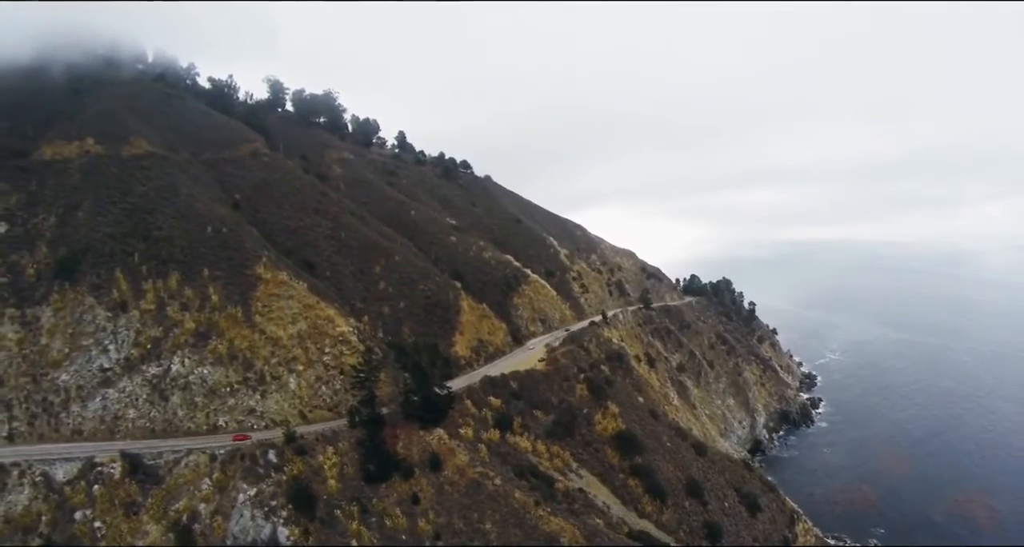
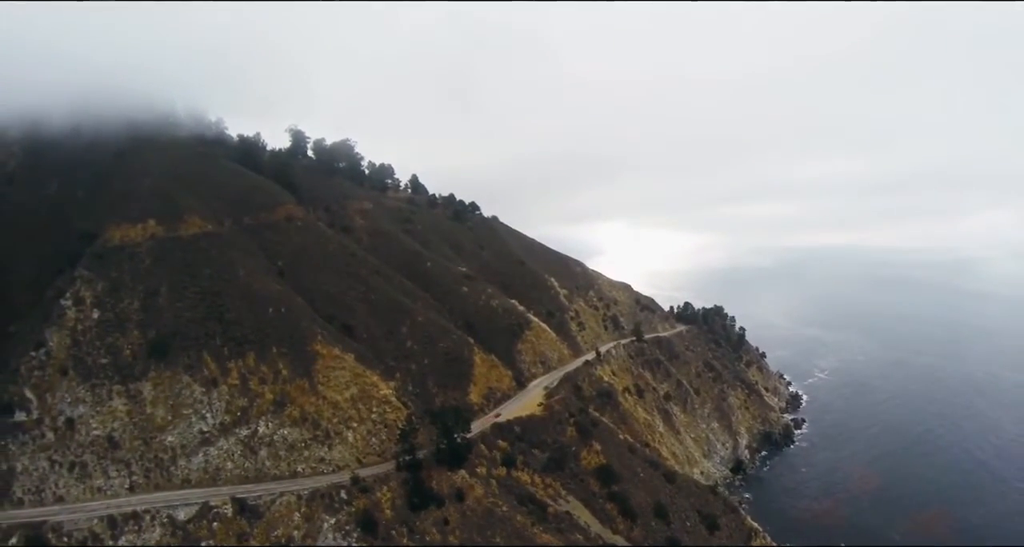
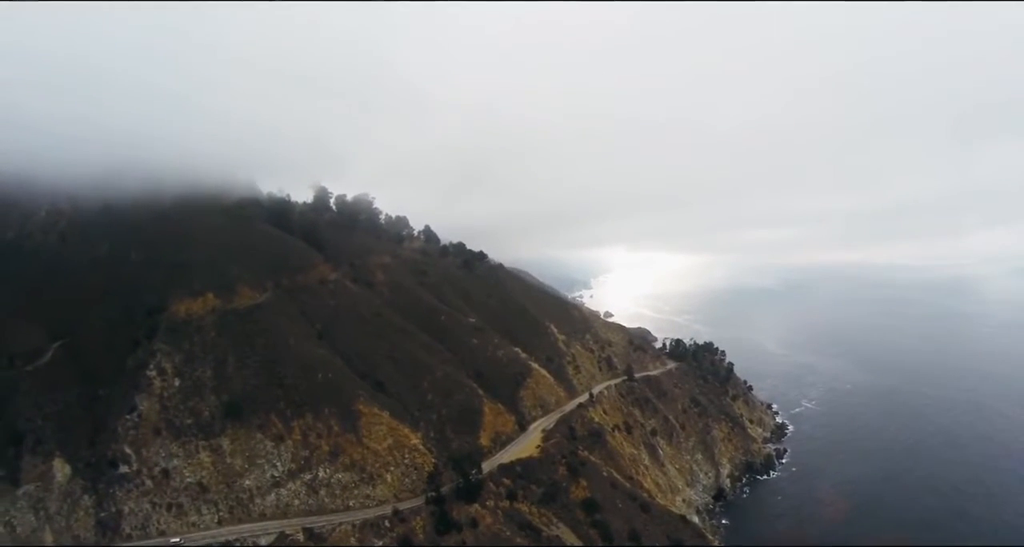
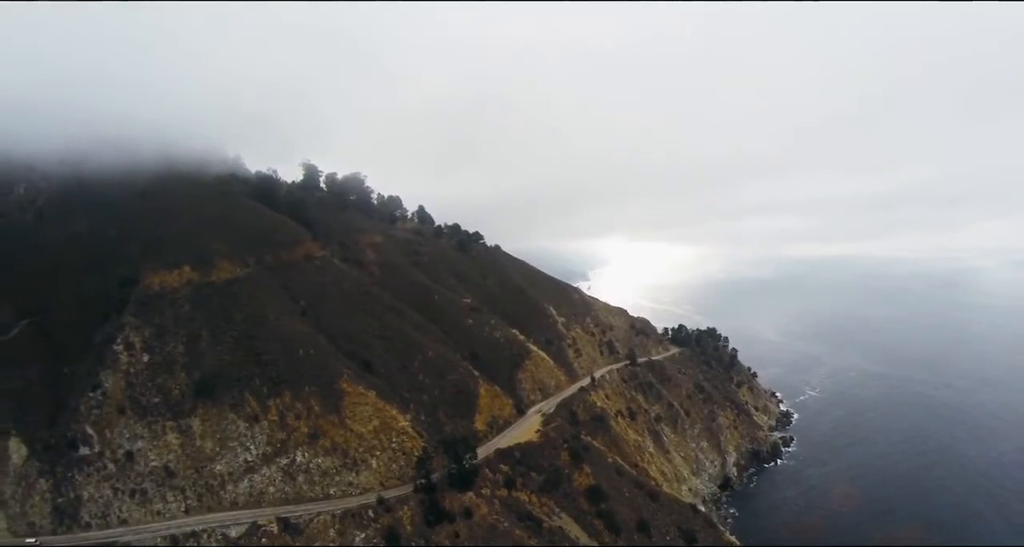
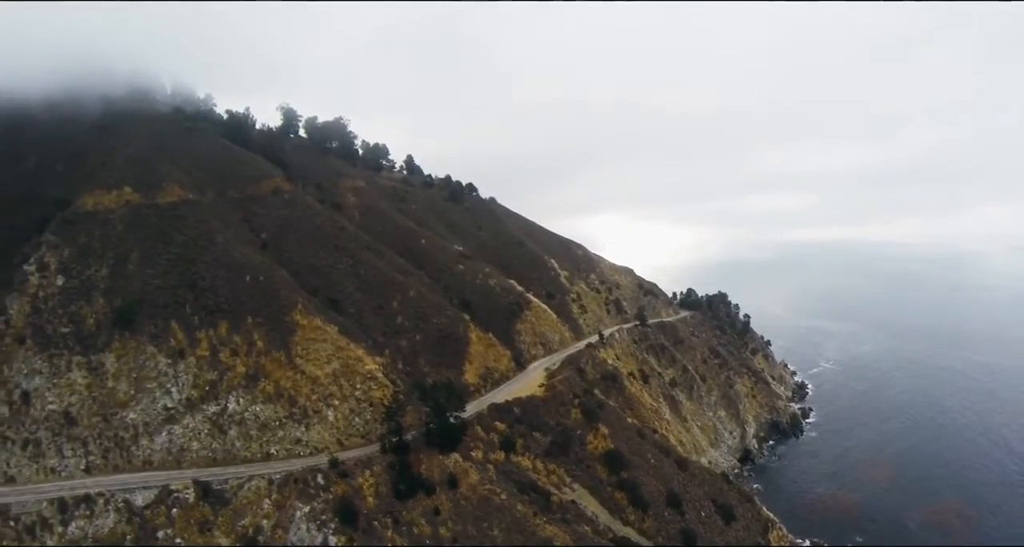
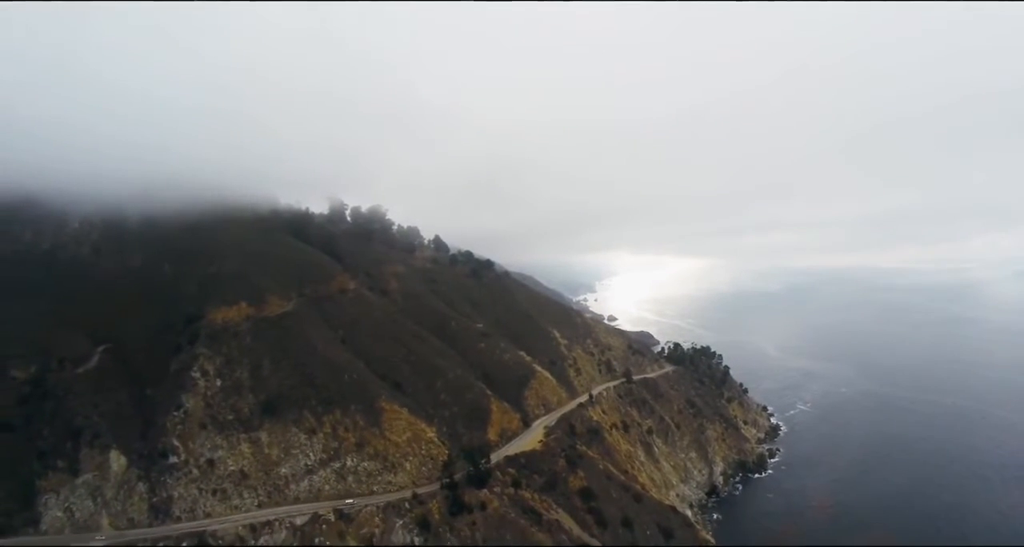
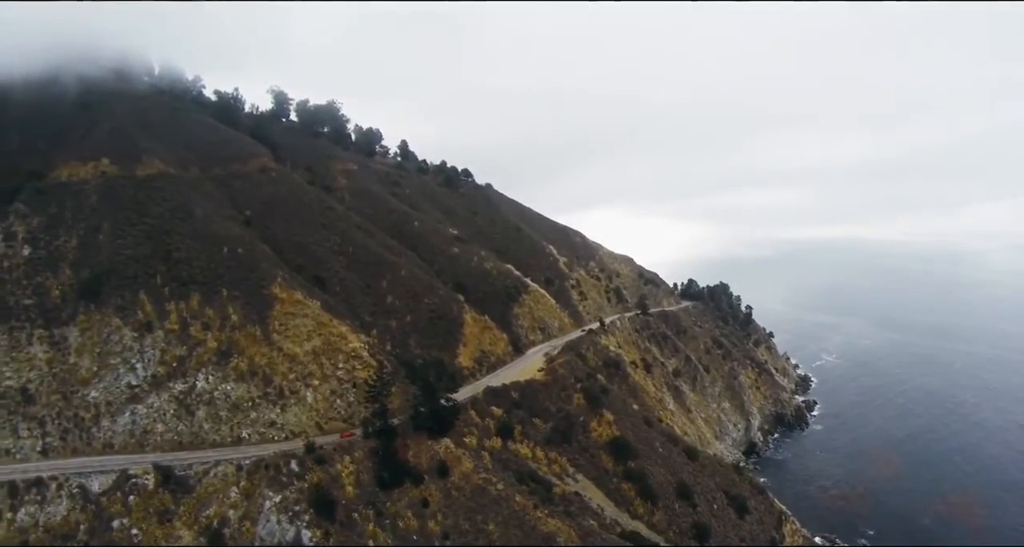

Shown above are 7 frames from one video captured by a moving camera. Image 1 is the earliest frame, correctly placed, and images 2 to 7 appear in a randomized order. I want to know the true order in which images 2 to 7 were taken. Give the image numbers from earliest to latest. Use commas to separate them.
7, 5, 2, 4, 3, 6
